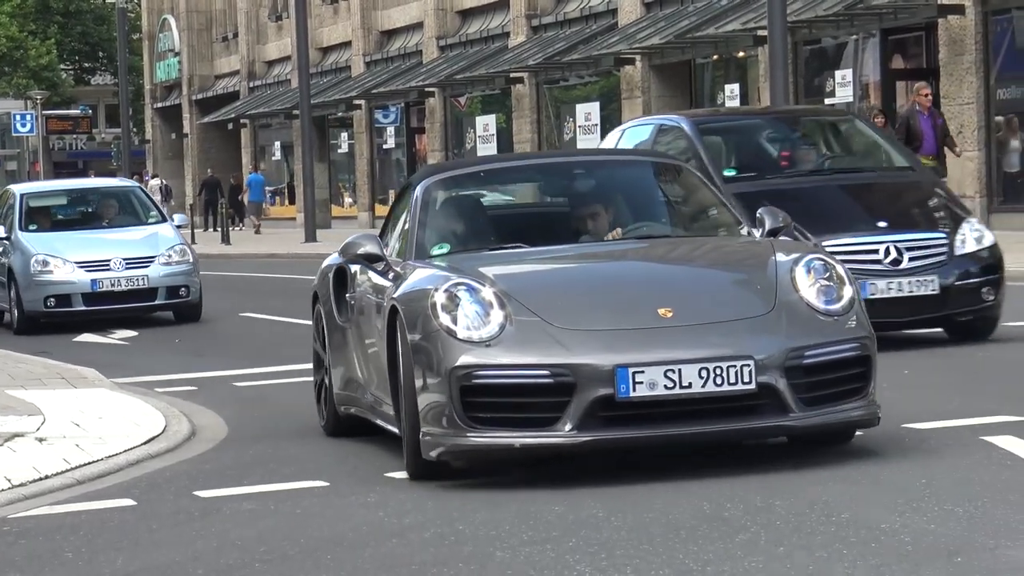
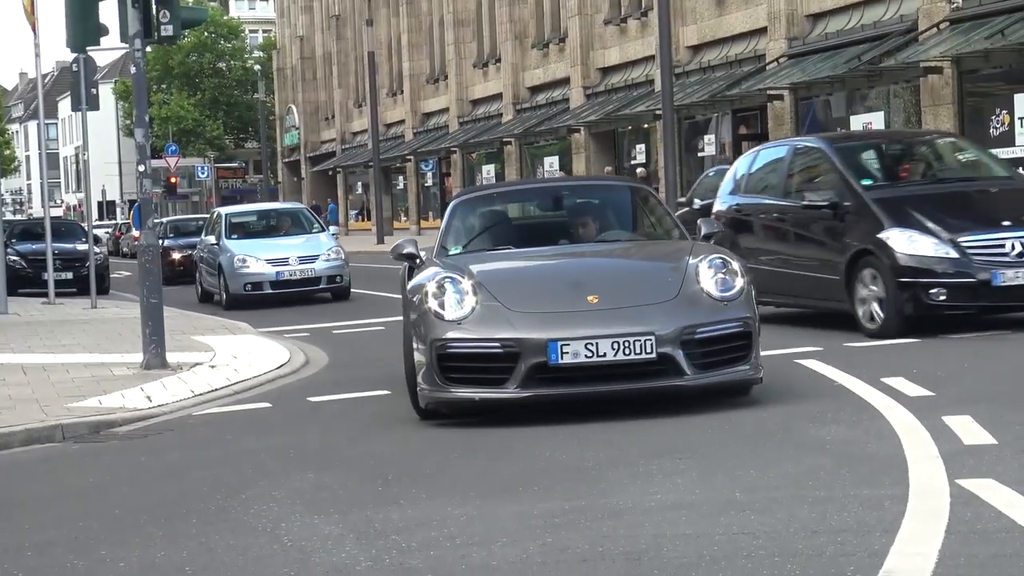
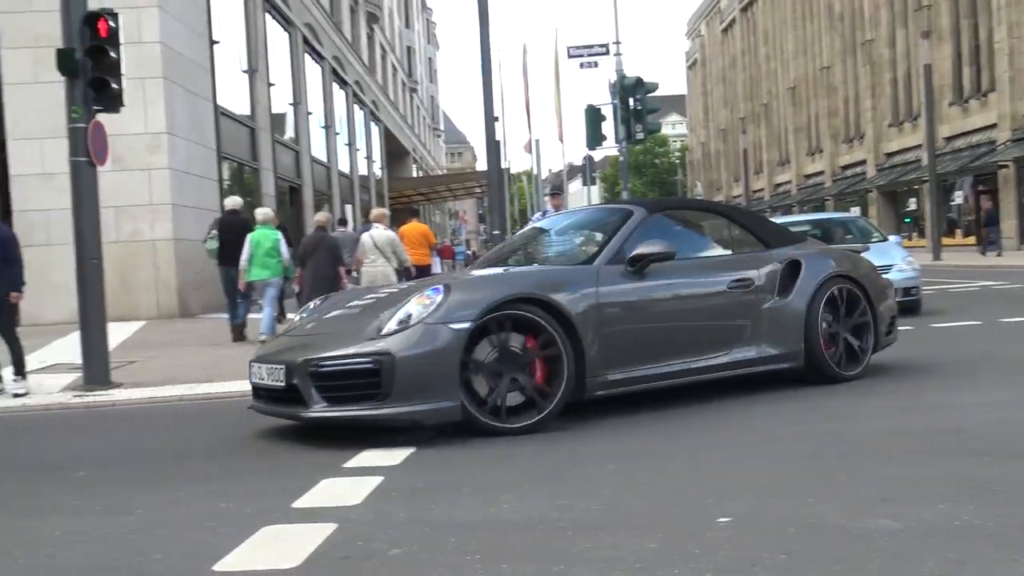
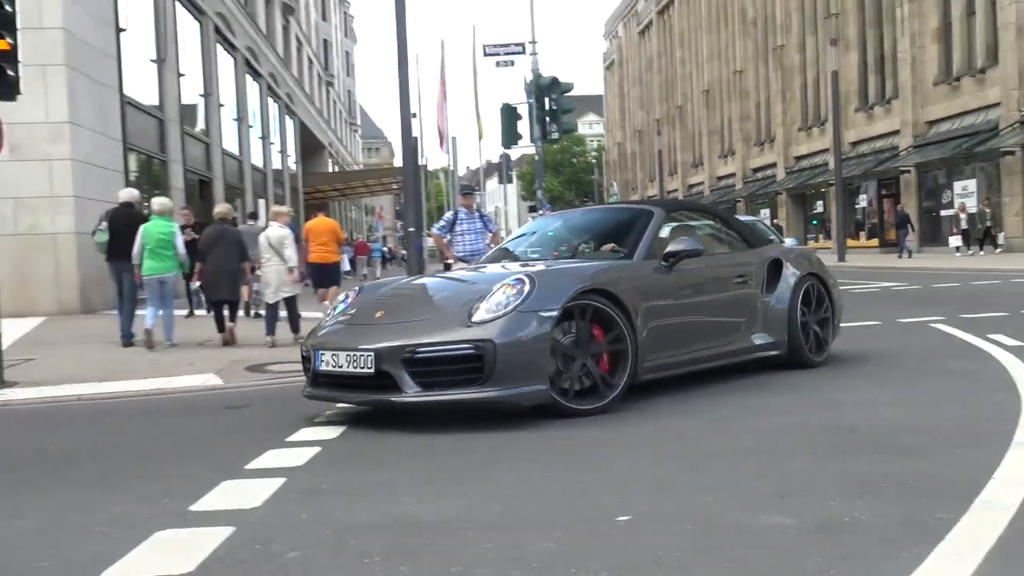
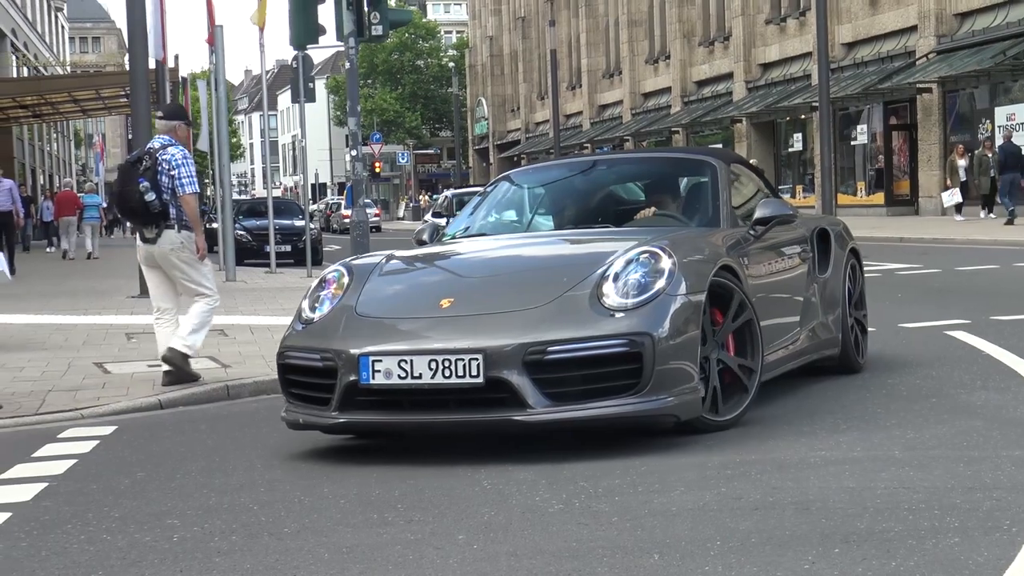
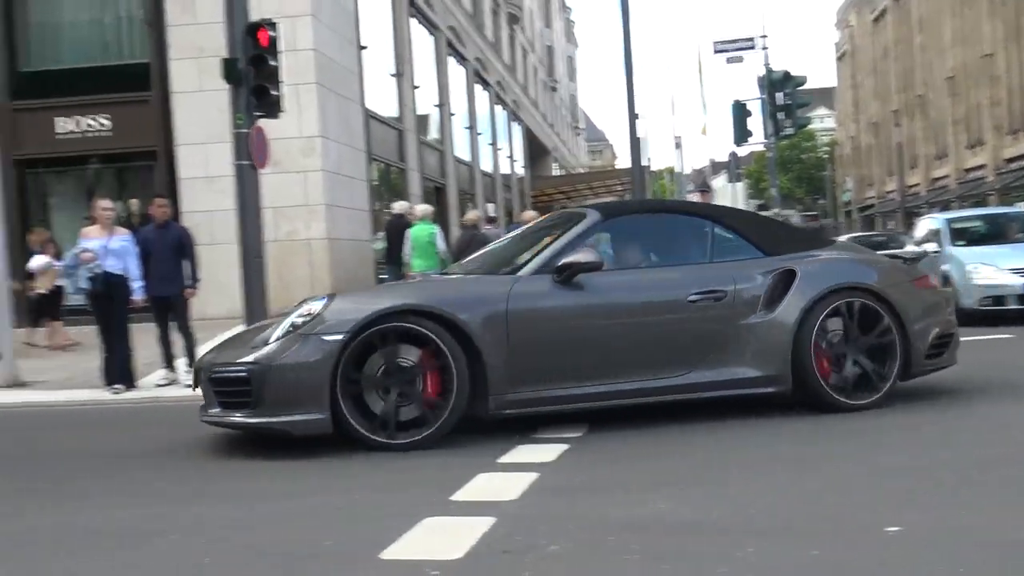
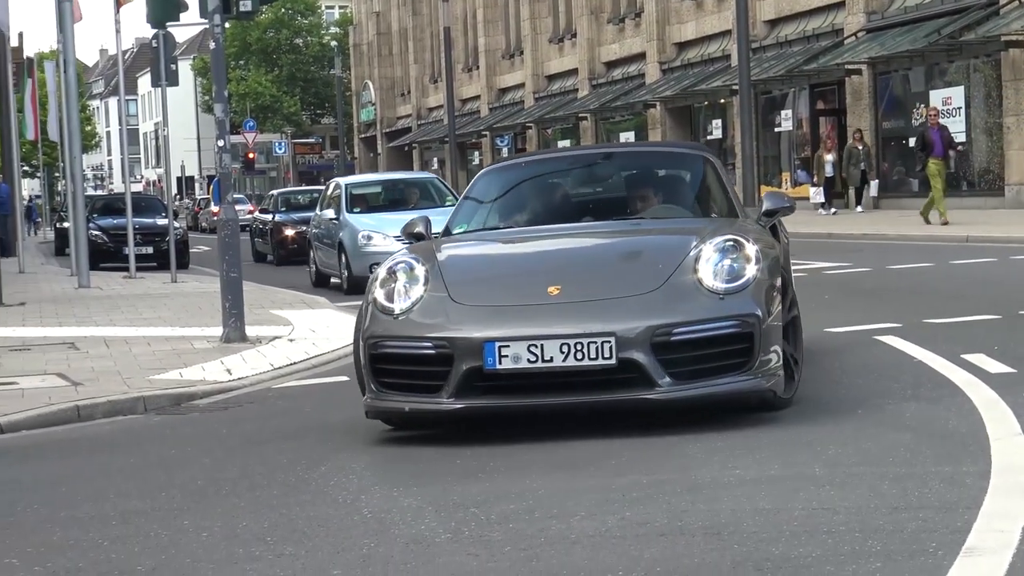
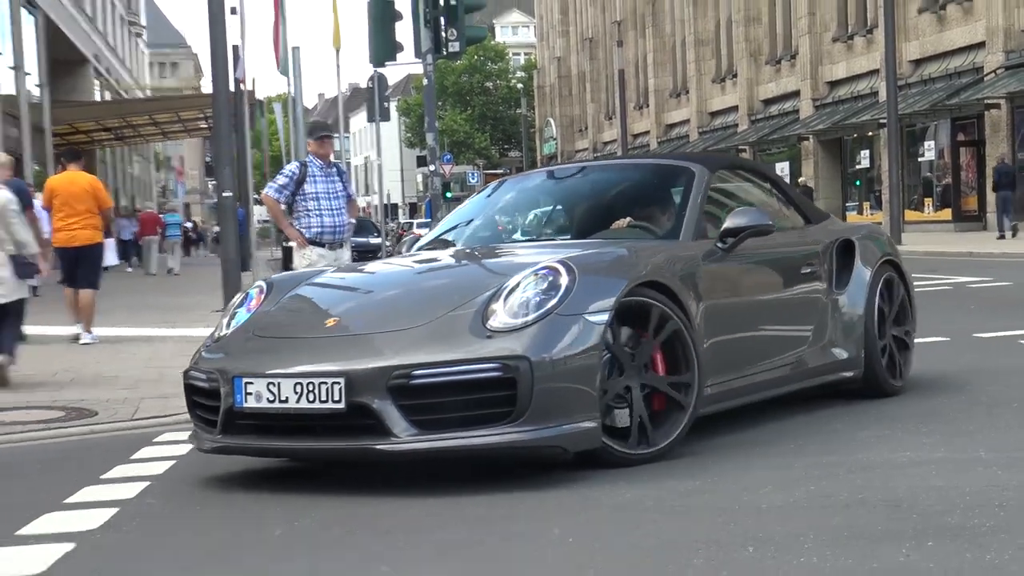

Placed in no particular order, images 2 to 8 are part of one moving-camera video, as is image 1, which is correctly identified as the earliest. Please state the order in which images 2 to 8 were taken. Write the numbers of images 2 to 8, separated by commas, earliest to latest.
2, 7, 5, 8, 4, 3, 6
